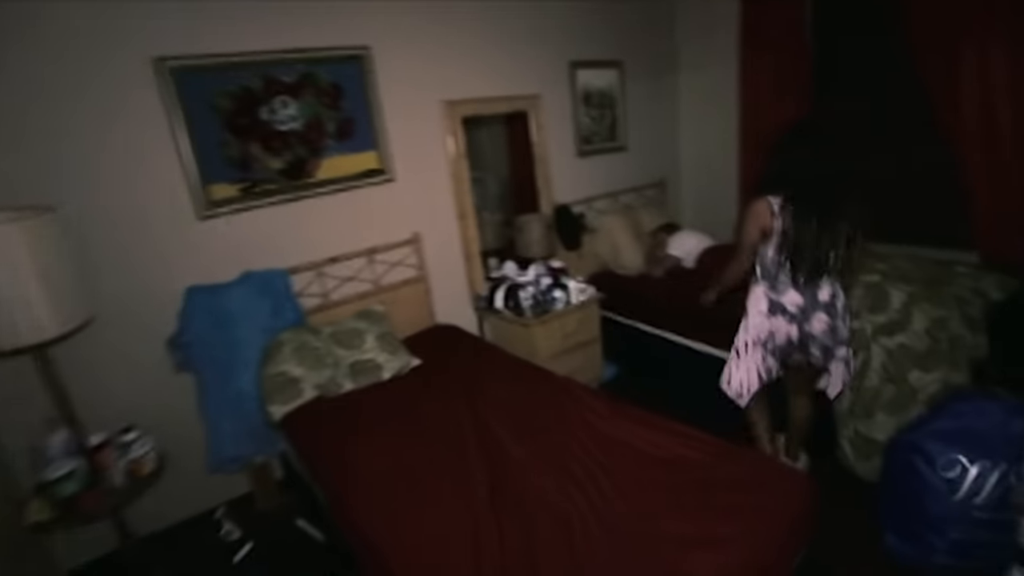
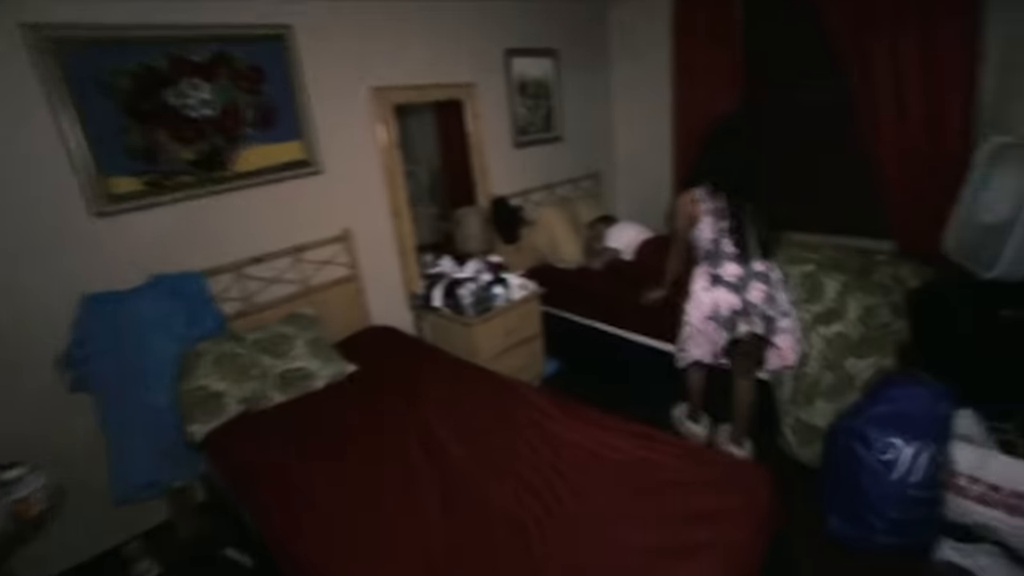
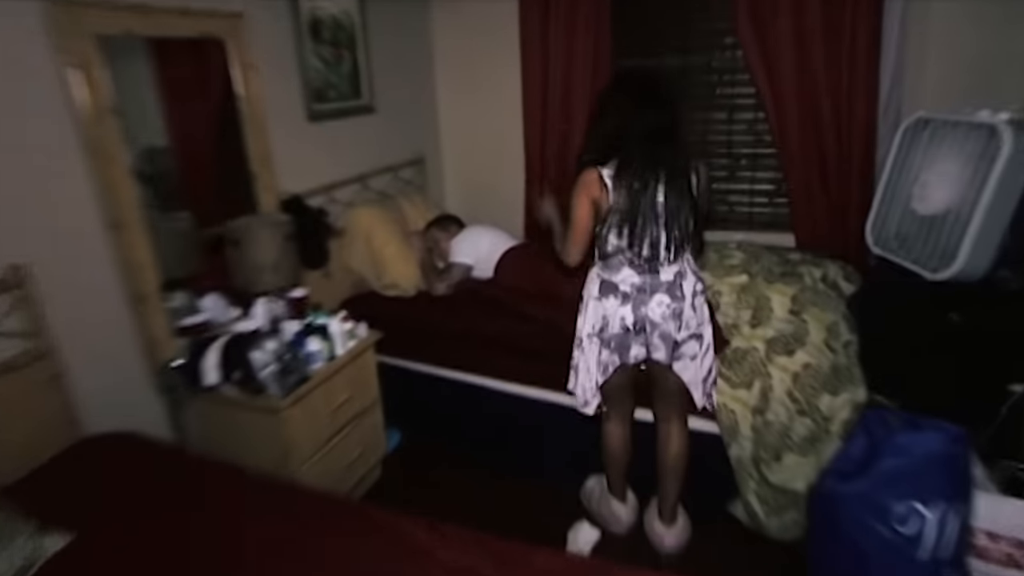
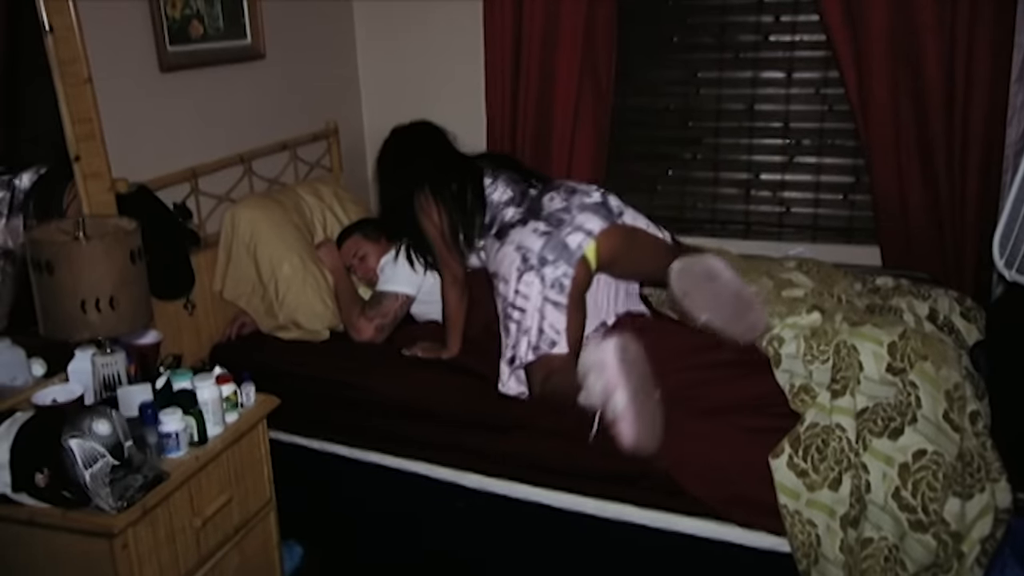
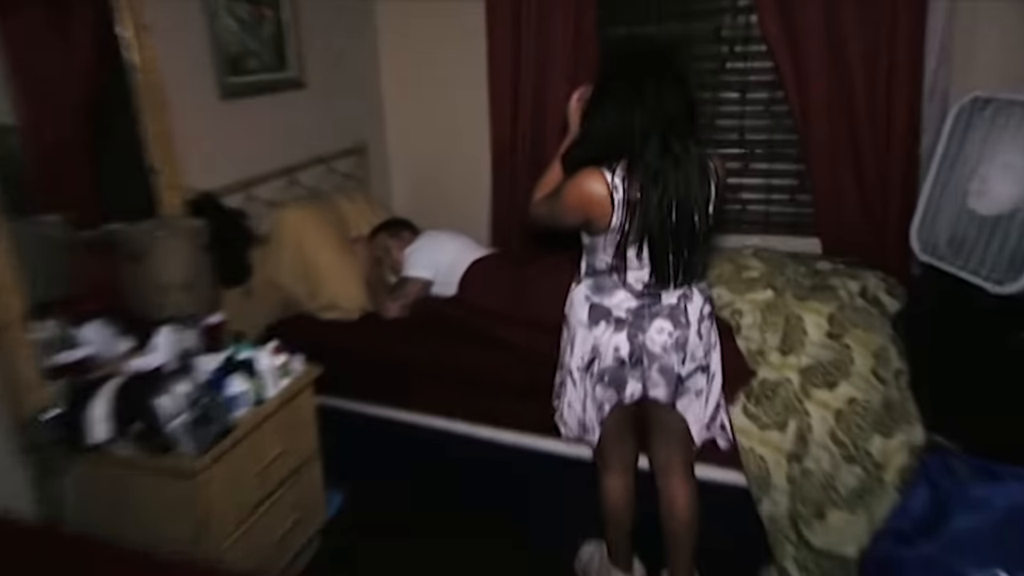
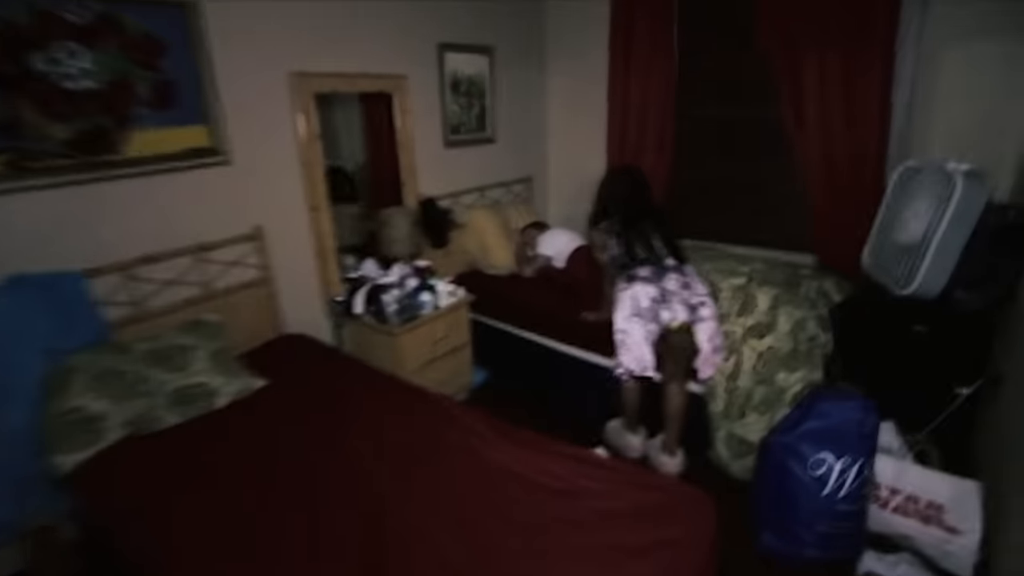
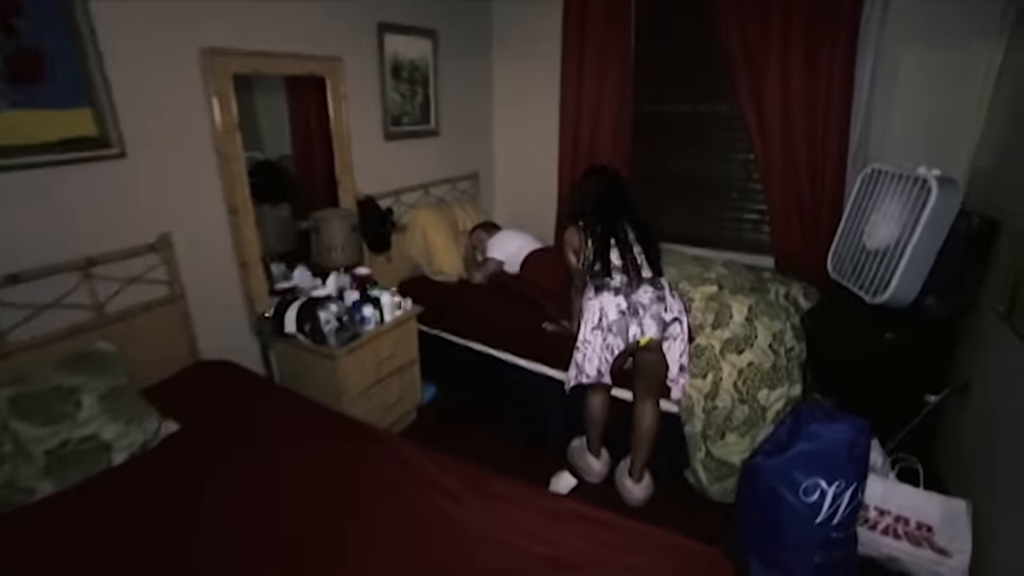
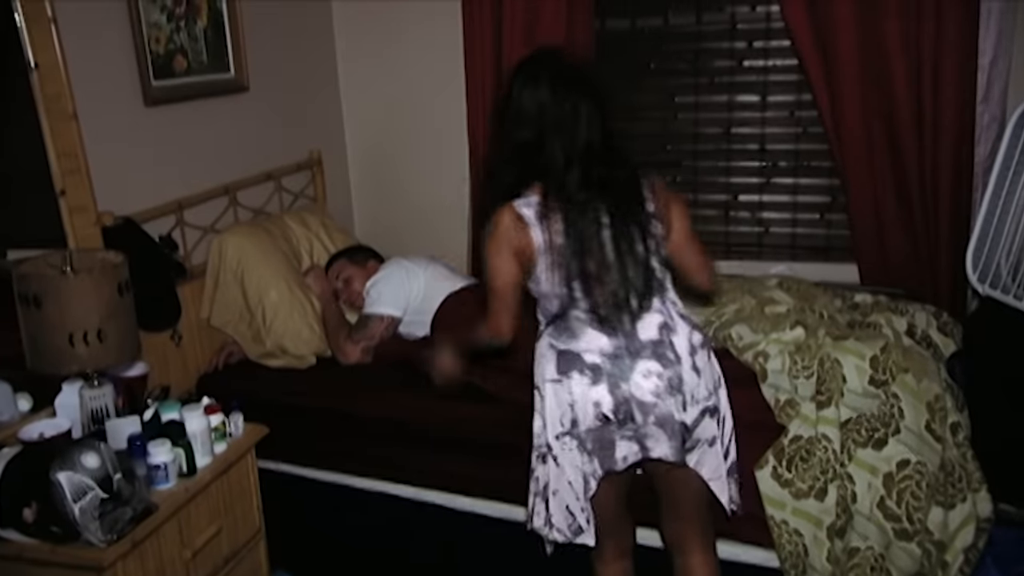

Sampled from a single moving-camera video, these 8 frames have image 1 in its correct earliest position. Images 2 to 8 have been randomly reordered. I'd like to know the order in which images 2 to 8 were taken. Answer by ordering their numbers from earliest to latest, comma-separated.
2, 6, 7, 3, 5, 8, 4
